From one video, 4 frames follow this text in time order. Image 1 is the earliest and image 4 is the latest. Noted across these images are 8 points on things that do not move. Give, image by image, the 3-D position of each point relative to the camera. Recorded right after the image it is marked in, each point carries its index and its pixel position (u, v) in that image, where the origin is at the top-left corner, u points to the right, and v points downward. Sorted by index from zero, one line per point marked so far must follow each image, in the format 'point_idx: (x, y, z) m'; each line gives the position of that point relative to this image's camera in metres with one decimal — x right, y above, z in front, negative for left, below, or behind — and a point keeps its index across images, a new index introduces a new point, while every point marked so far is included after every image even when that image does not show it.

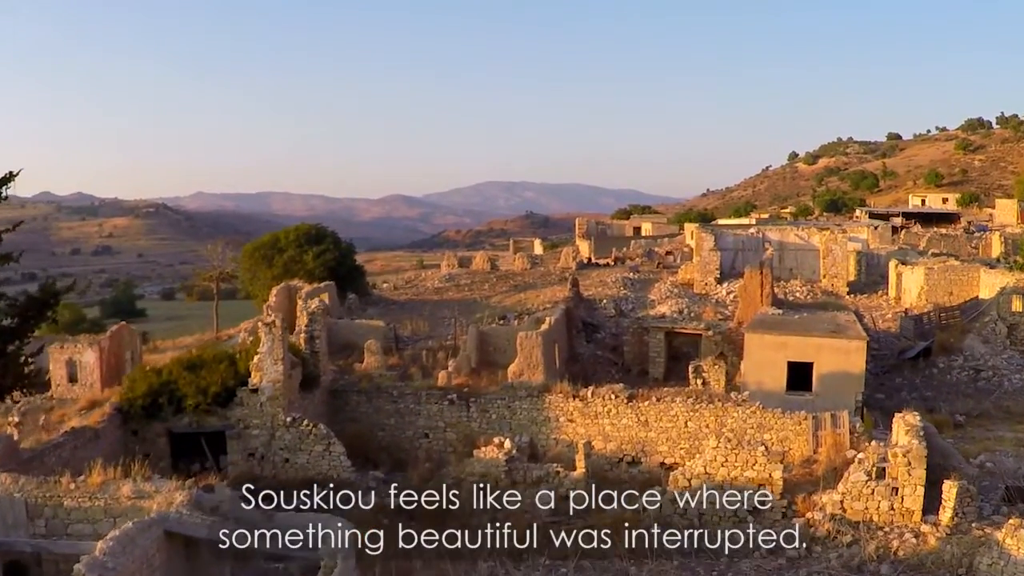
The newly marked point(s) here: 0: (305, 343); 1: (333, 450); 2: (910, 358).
0: (-3.2, -0.9, +12.9) m
1: (-2.5, -2.3, +11.7) m
2: (+9.1, -1.6, +19.3) m
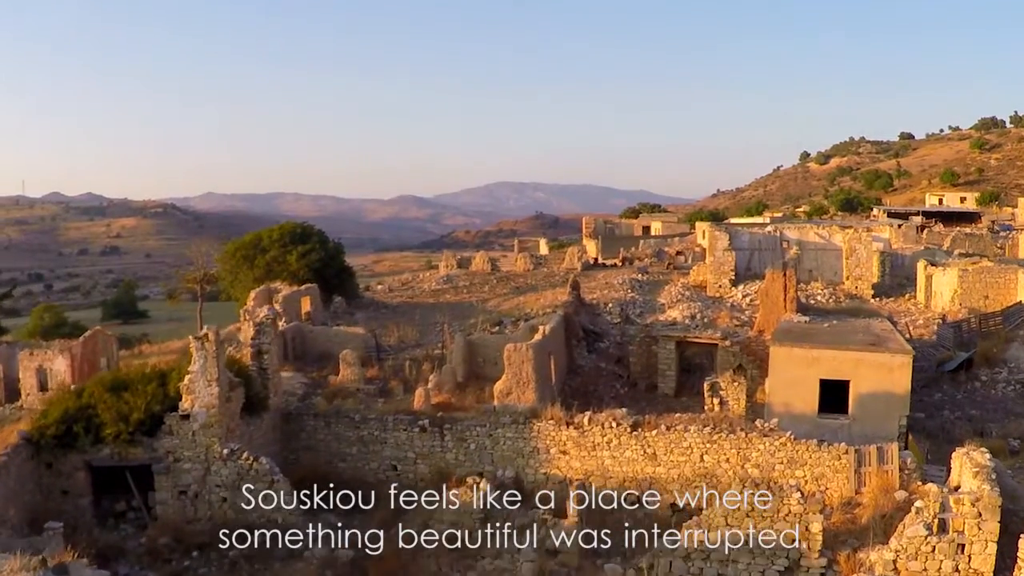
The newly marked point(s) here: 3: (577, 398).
0: (-3.4, -0.9, +11.0) m
1: (-2.7, -2.3, +9.8) m
2: (+9.0, -1.7, +17.3) m
3: (+1.1, -1.9, +14.7) m
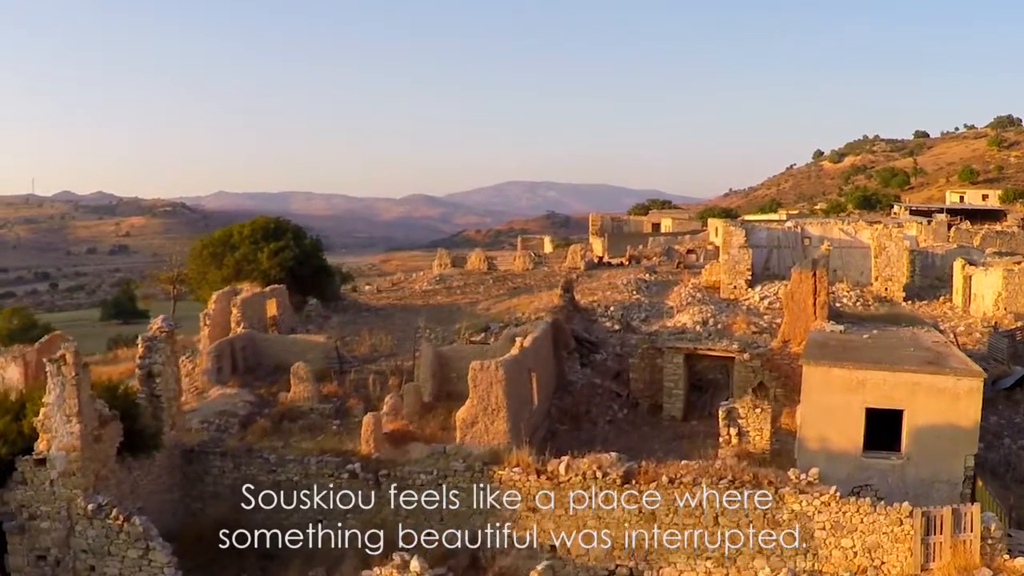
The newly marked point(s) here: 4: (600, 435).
0: (-3.8, -1.0, +8.7) m
1: (-3.2, -2.4, +7.5) m
2: (+8.6, -1.7, +14.8) m
3: (+0.8, -2.0, +12.3) m
4: (+1.3, -2.1, +12.1) m
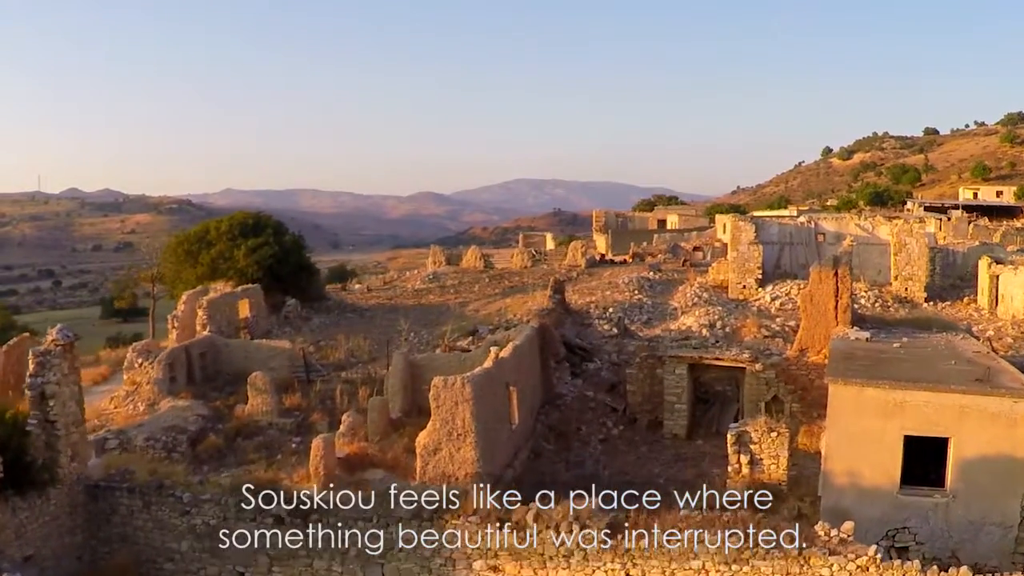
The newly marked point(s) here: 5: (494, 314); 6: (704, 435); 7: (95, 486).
0: (-4.1, -1.0, +7.2) m
1: (-3.5, -2.4, +6.0) m
2: (+8.4, -1.8, +13.2) m
3: (+0.5, -2.0, +10.8) m
4: (+1.0, -2.1, +10.6) m
5: (-0.4, -0.6, +18.9) m
6: (+2.6, -2.0, +11.4) m
7: (-3.7, -1.7, +7.5) m
